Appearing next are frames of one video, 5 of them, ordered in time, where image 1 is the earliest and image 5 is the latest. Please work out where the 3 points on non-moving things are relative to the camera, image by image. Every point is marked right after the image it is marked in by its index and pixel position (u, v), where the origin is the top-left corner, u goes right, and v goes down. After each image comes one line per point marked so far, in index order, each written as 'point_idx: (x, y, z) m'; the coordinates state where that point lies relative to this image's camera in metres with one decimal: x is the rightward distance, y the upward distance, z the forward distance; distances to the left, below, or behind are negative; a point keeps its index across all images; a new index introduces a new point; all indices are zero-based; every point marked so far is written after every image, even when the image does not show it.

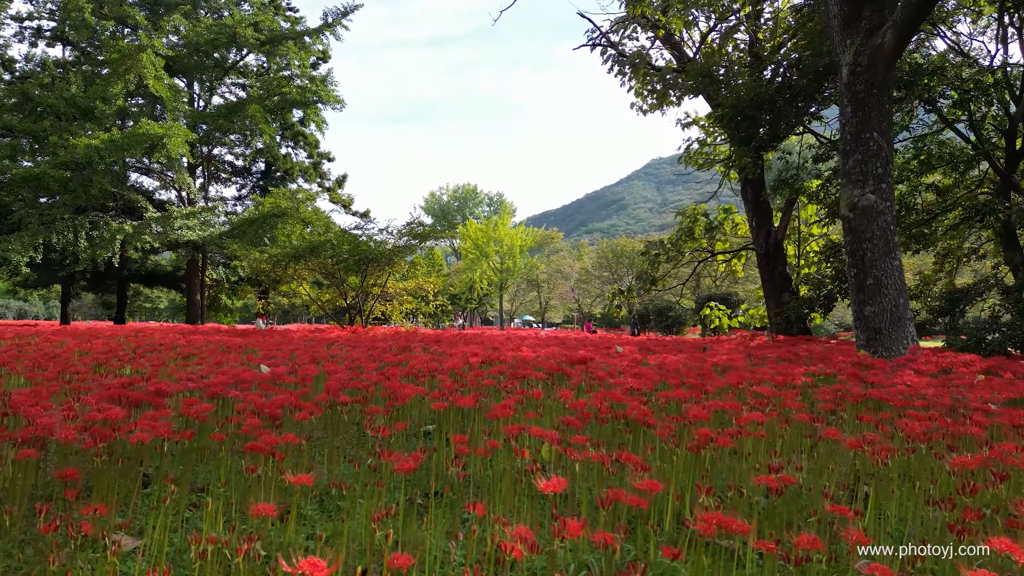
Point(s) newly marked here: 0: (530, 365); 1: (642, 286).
0: (+0.2, -0.7, +4.2) m
1: (+2.9, 0.0, +11.2) m
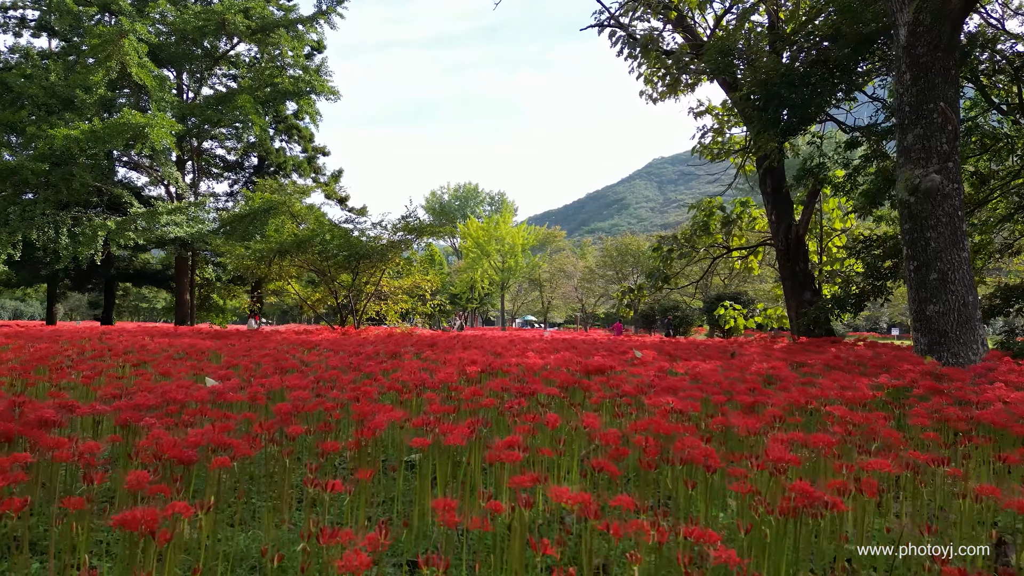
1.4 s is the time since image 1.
0: (+0.2, -0.6, +3.5) m
1: (+2.9, +0.1, +10.4) m
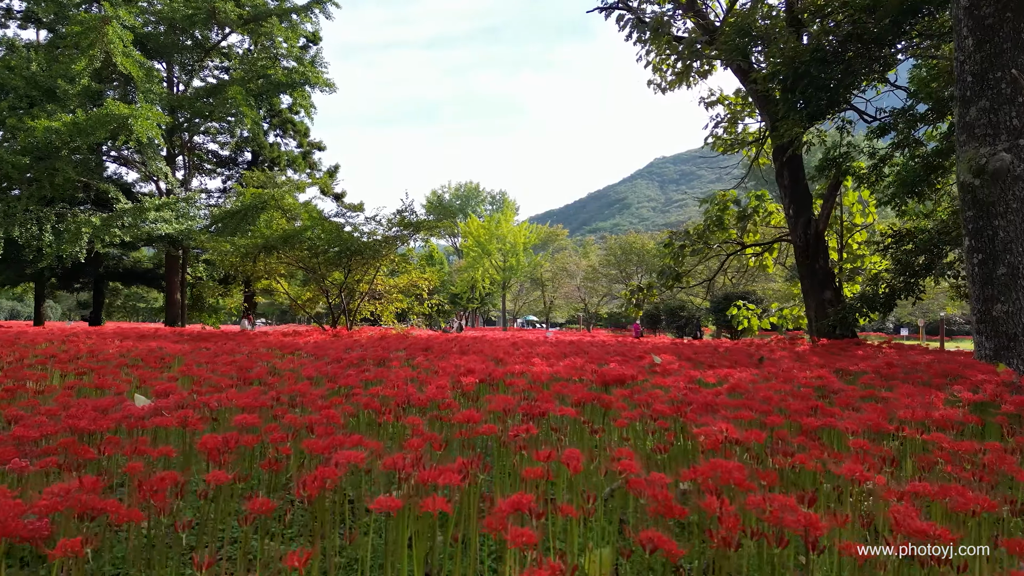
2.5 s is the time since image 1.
0: (+0.2, -0.6, +2.9) m
1: (+3.0, +0.1, +9.9) m
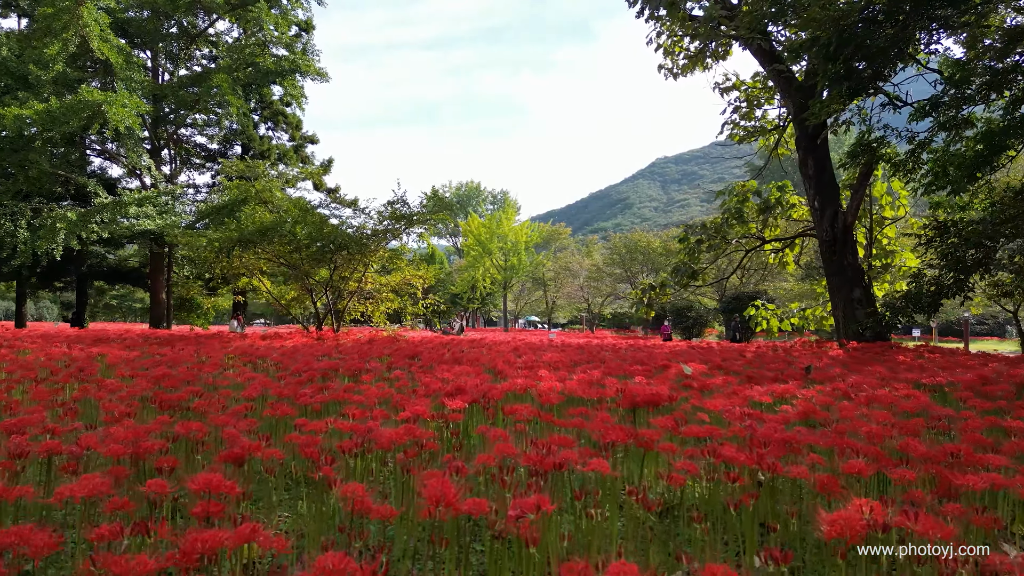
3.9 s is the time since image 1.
0: (+0.2, -0.6, +2.2) m
1: (+3.0, +0.1, +9.1) m
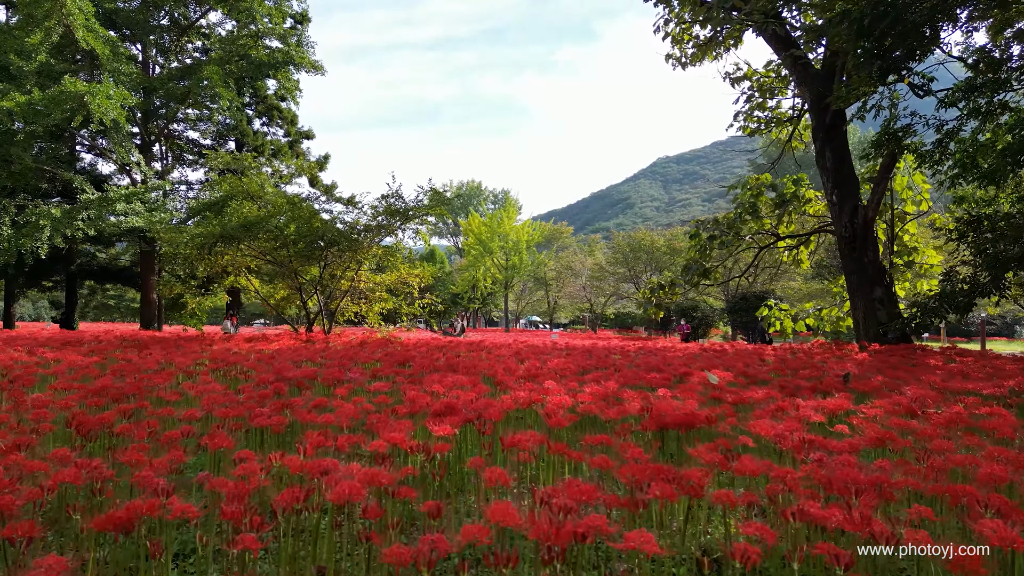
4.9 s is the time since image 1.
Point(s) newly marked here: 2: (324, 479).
0: (+0.2, -0.6, +1.7) m
1: (+3.0, +0.1, +8.6) m
2: (-0.5, -0.5, +1.3) m
